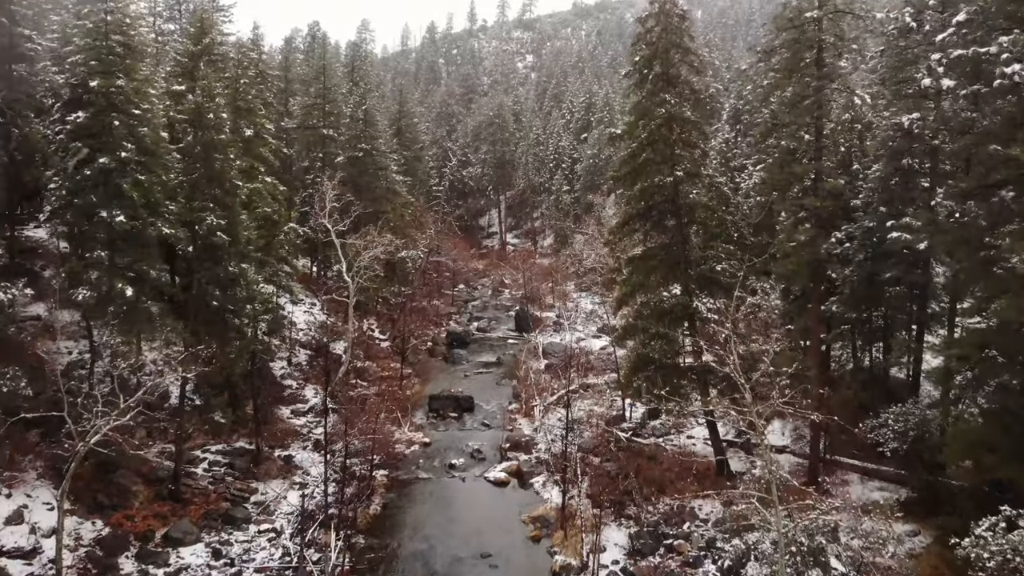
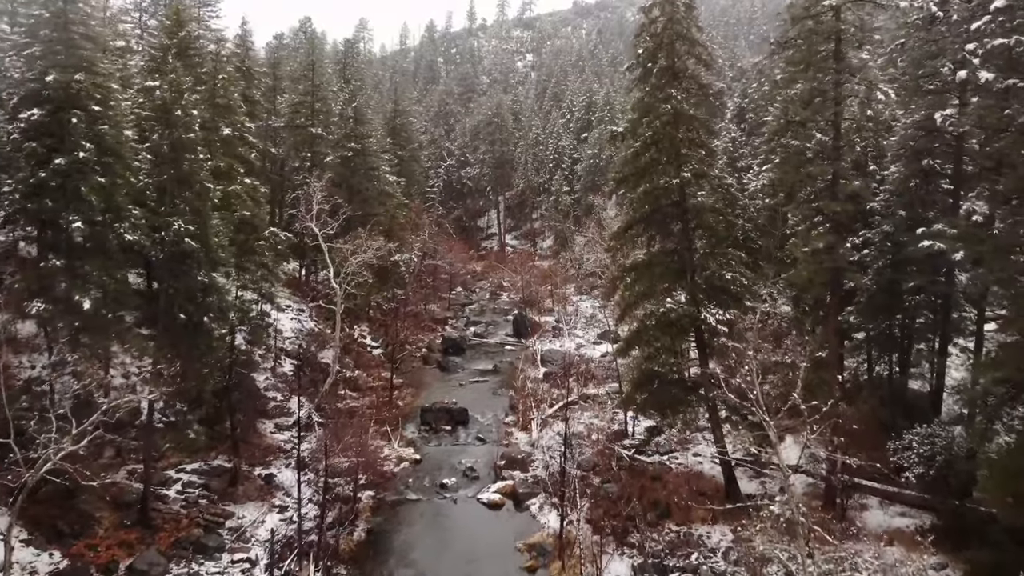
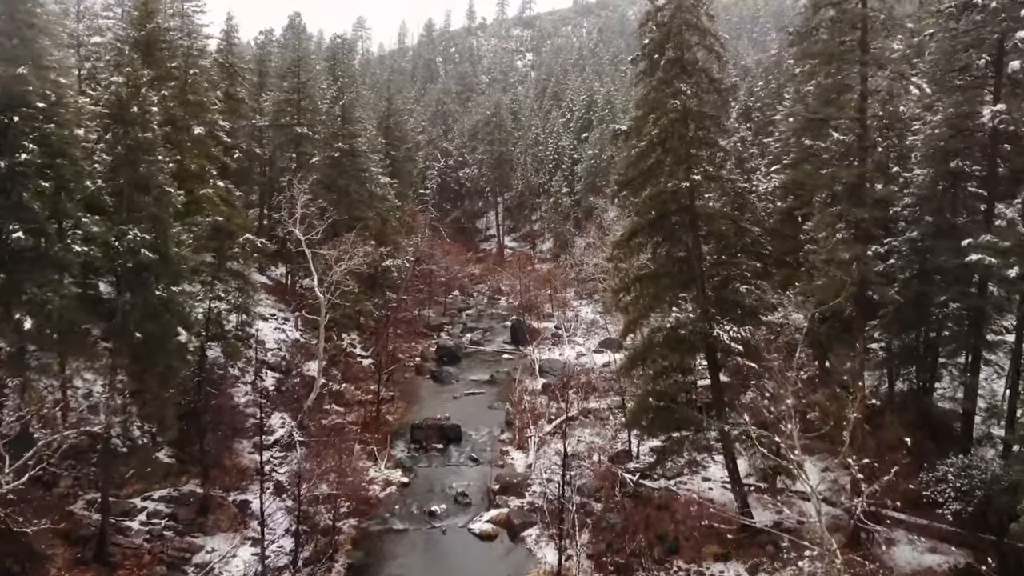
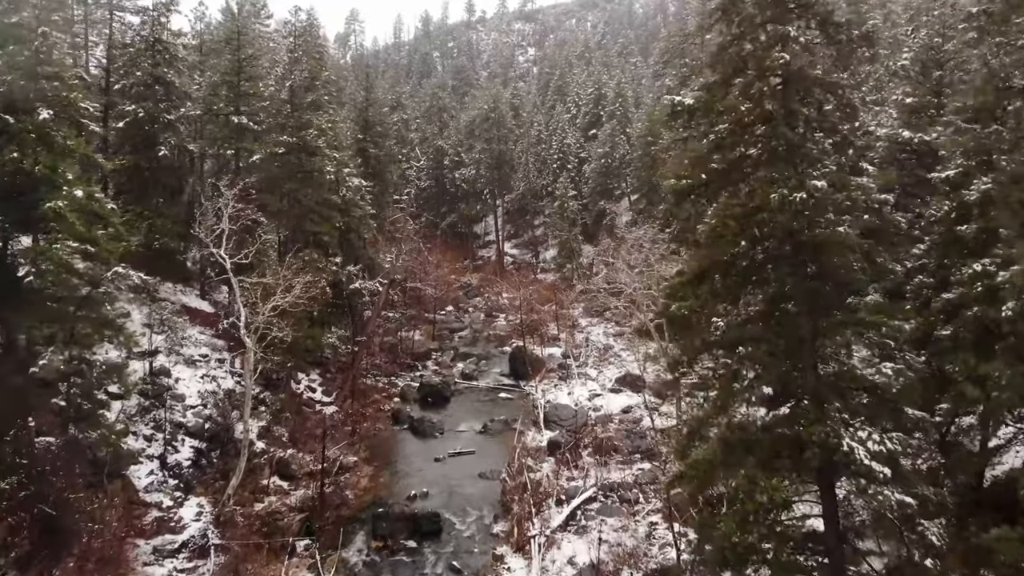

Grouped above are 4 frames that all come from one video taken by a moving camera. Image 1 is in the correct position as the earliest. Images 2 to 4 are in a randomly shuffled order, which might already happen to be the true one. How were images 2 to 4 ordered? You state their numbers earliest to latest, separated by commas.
2, 3, 4
